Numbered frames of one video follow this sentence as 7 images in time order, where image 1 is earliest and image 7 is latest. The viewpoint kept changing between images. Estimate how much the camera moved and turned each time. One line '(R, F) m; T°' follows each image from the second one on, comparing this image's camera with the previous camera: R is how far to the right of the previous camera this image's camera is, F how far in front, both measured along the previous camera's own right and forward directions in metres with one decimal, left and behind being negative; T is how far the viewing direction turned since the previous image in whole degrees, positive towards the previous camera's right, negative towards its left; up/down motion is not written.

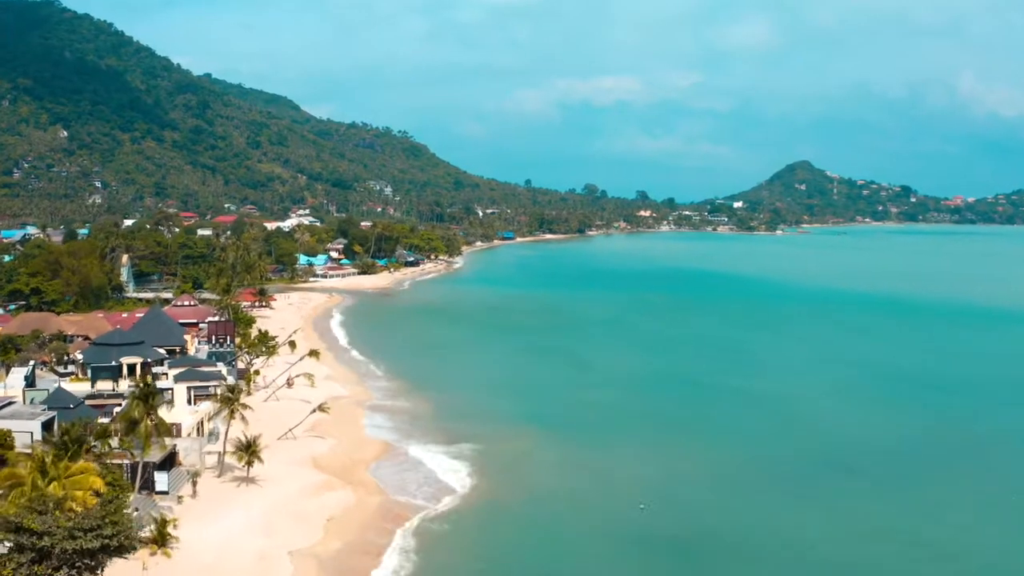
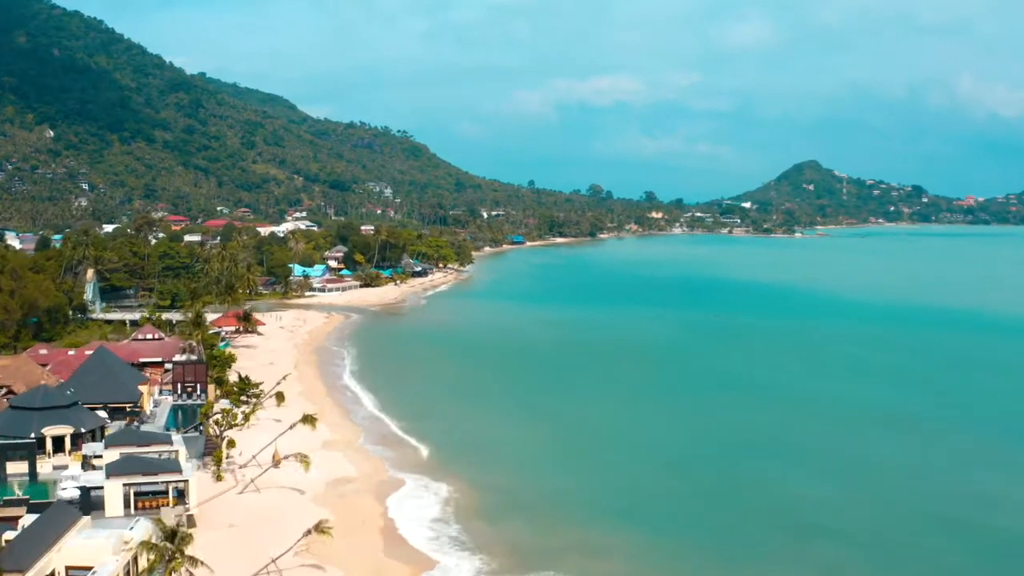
(-2.3, +10.0) m; 0°
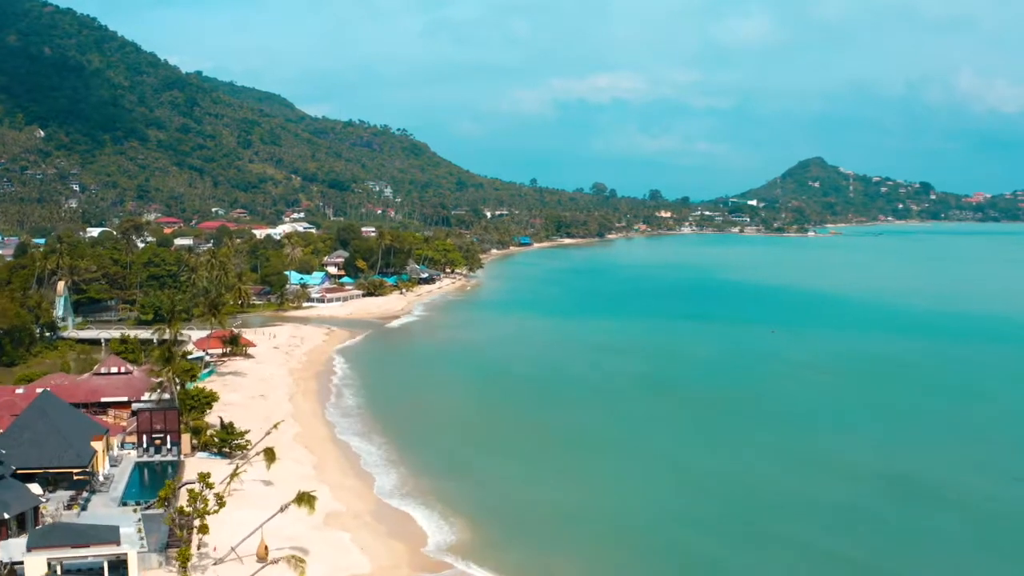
(-1.6, +6.7) m; 0°
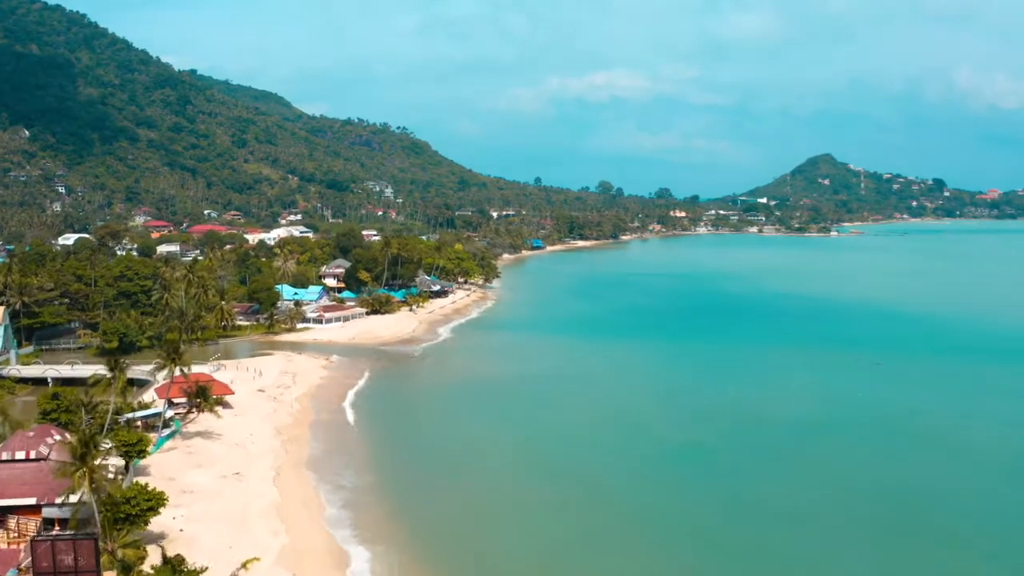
(-2.2, +10.0) m; 0°
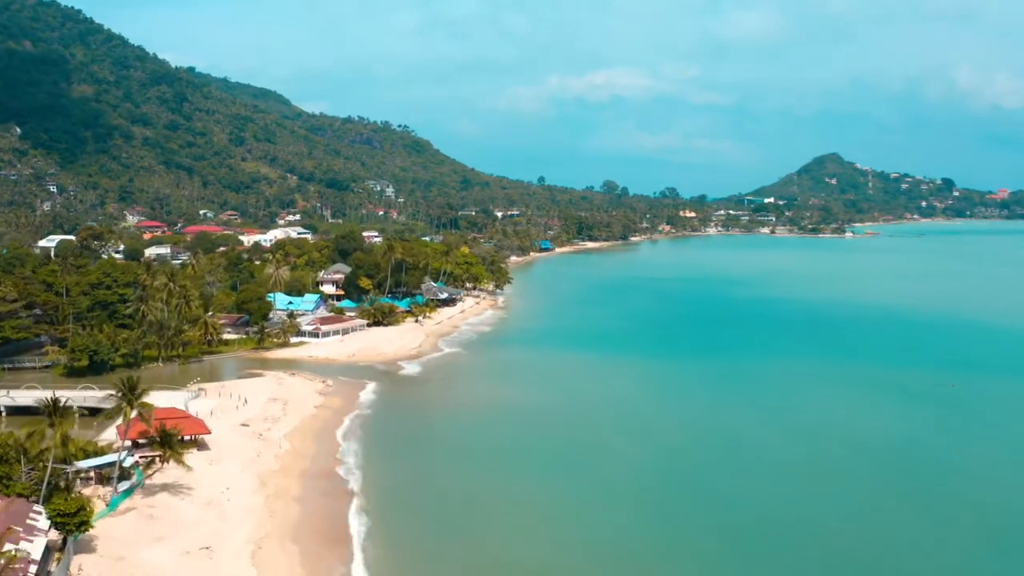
(-1.2, +6.0) m; 0°
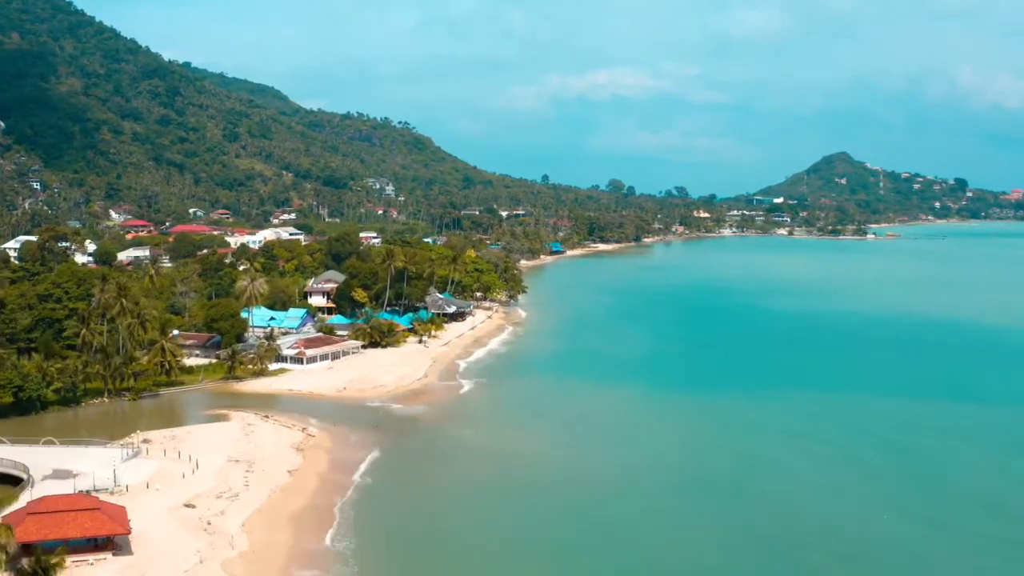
(-1.4, +9.3) m; 0°
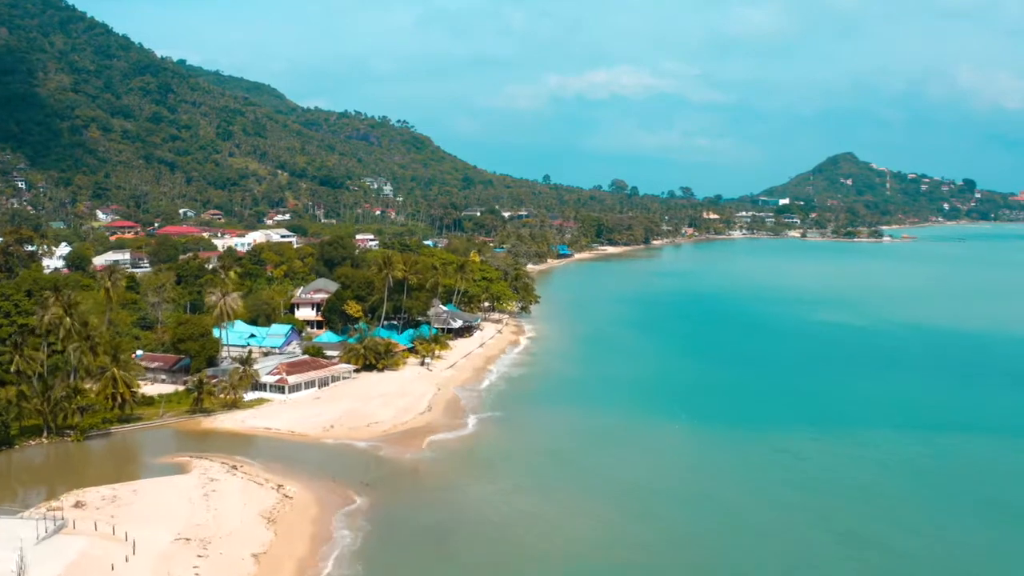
(-1.0, +6.7) m; 0°
